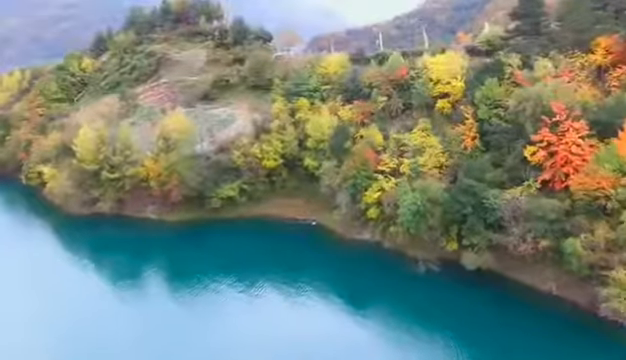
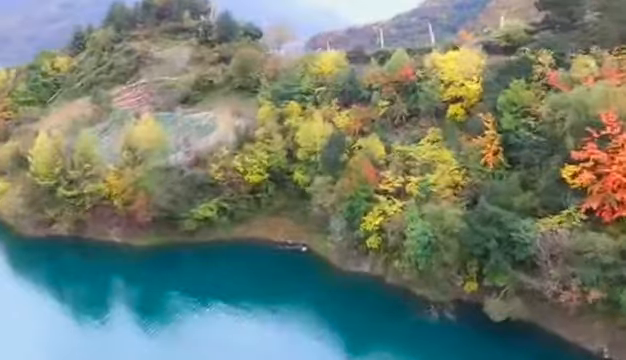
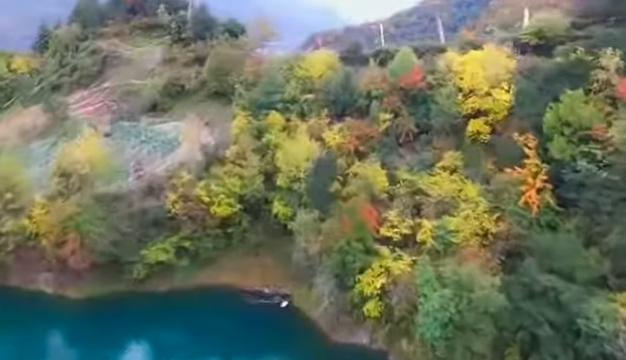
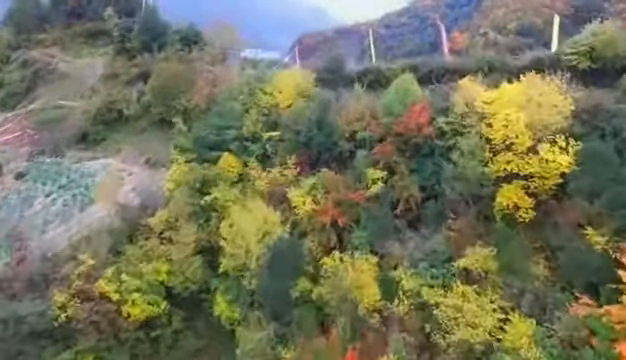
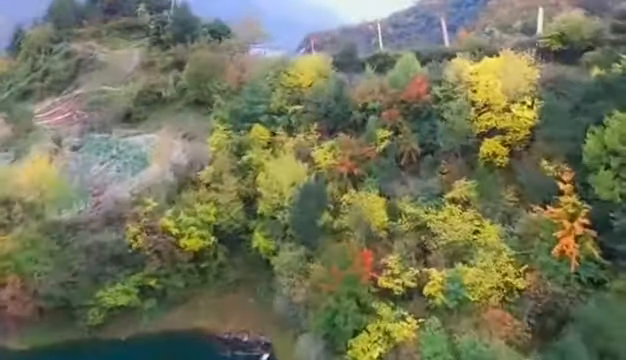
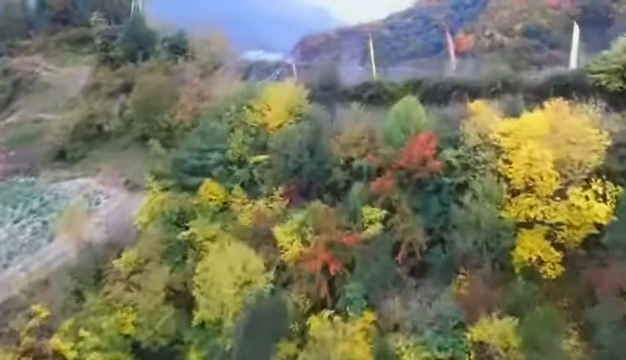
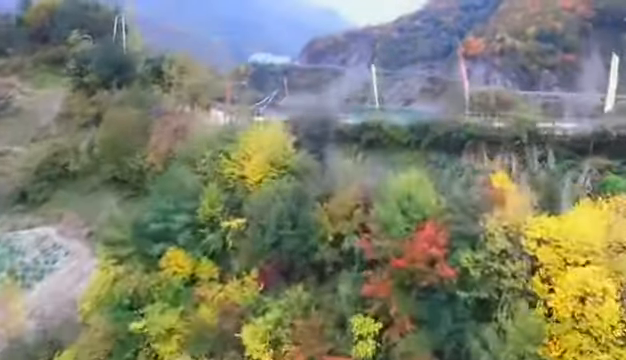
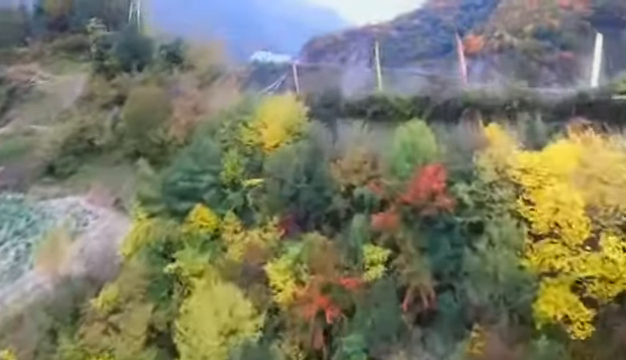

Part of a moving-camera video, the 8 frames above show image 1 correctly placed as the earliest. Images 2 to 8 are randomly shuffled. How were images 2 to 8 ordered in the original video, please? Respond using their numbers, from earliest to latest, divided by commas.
2, 3, 5, 4, 6, 8, 7
